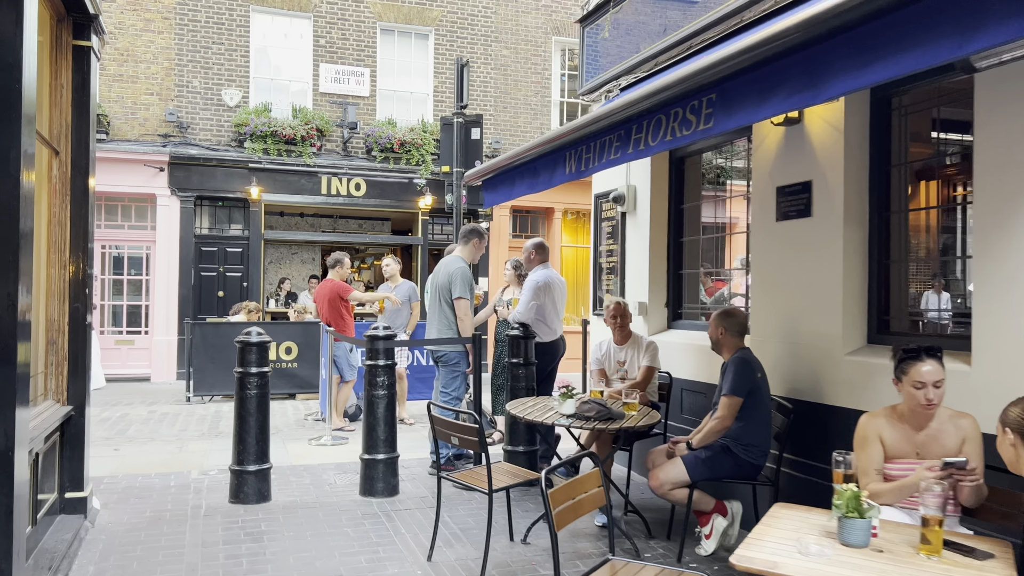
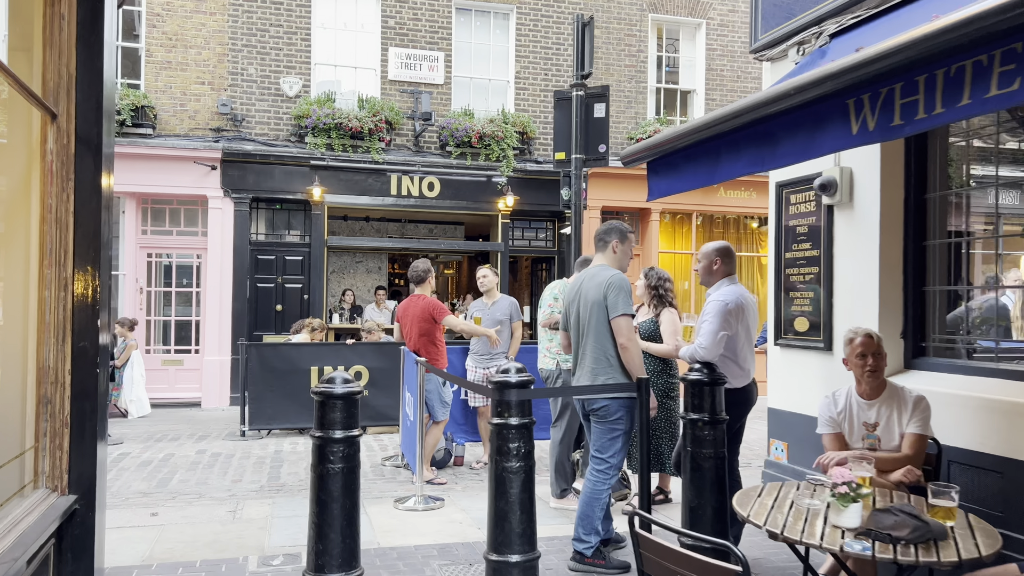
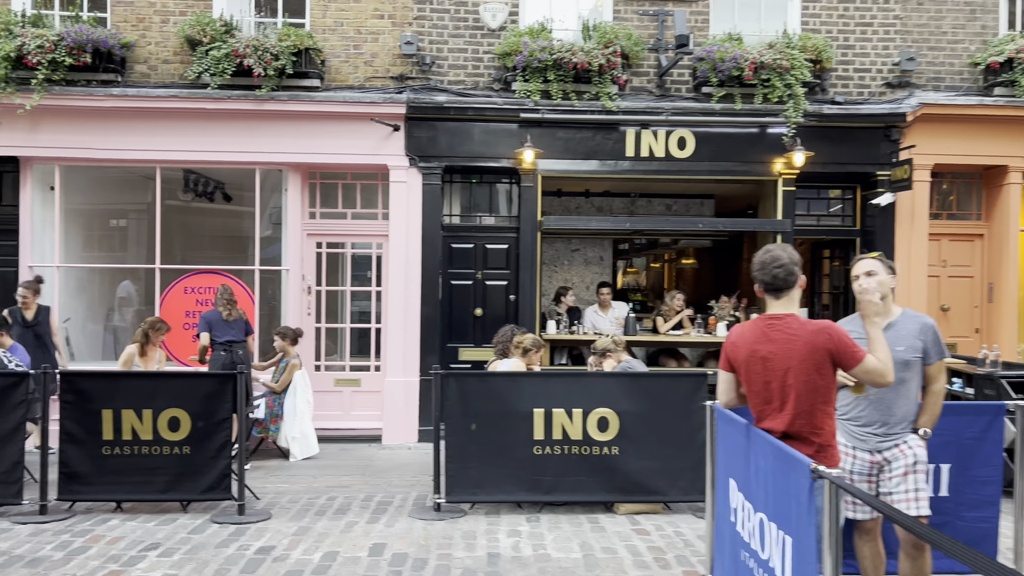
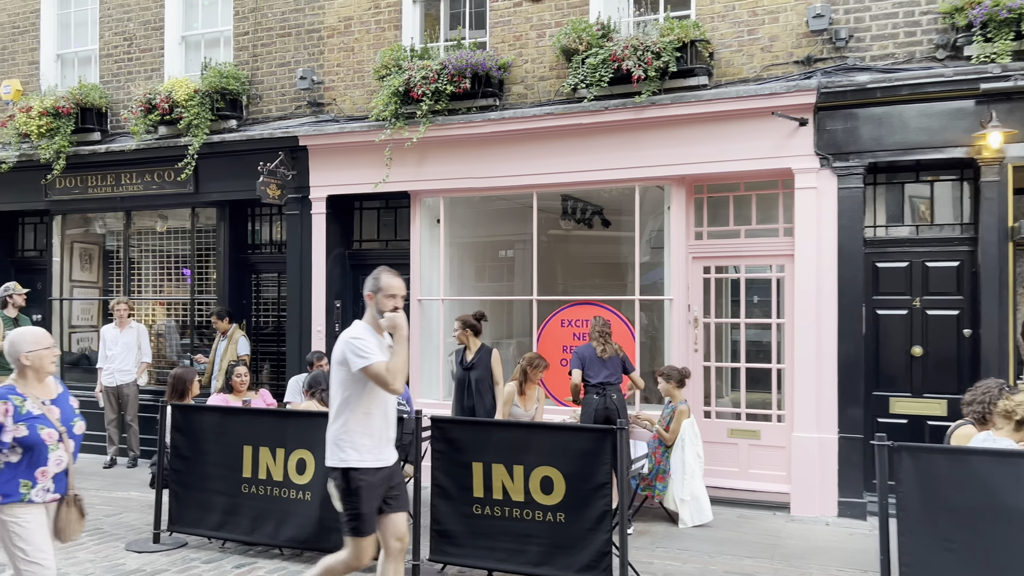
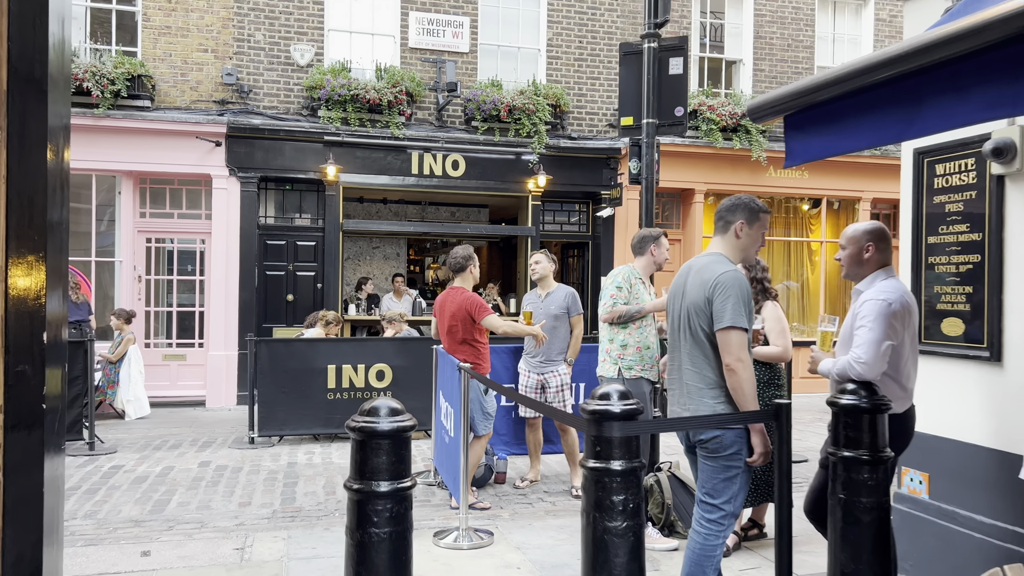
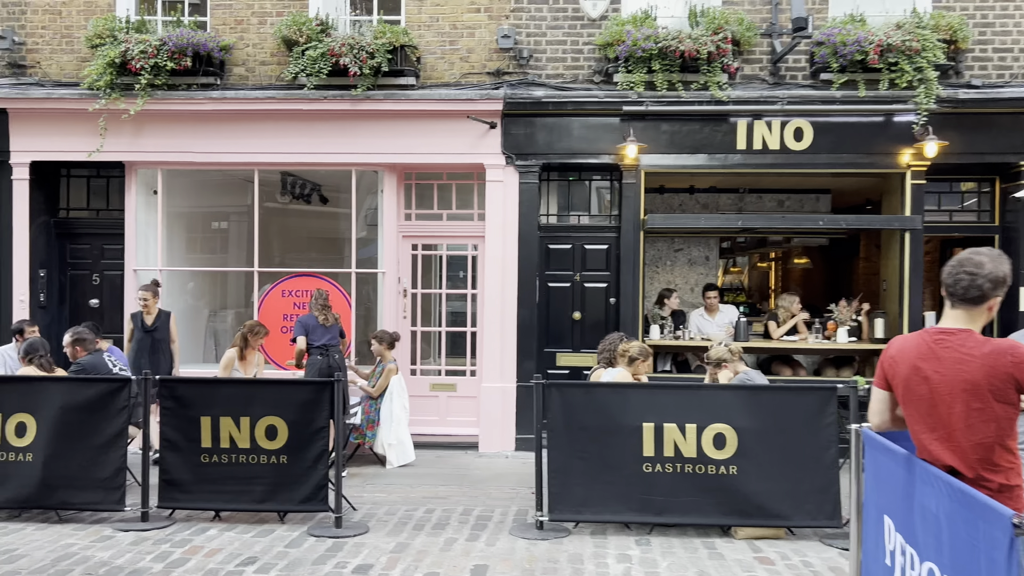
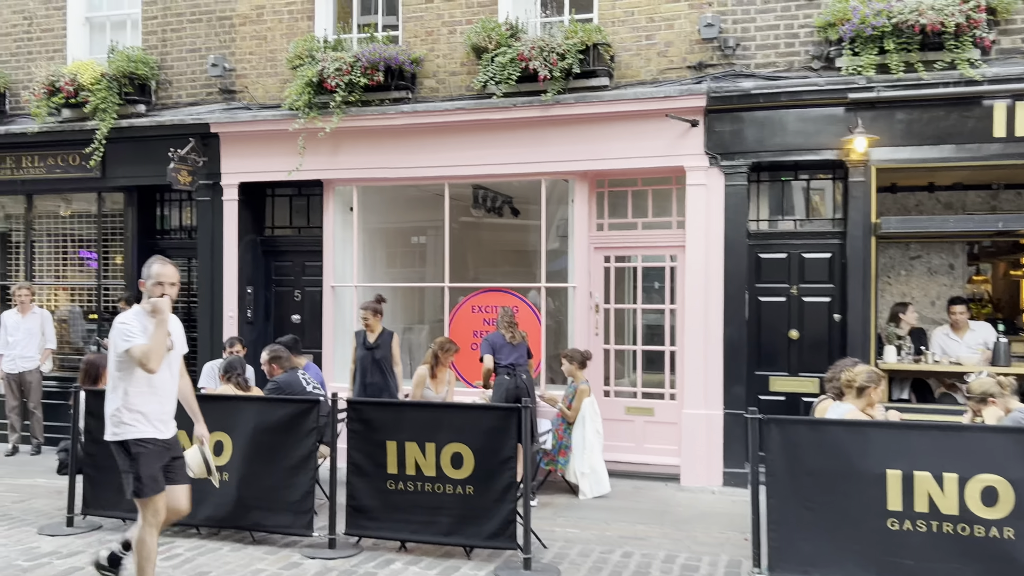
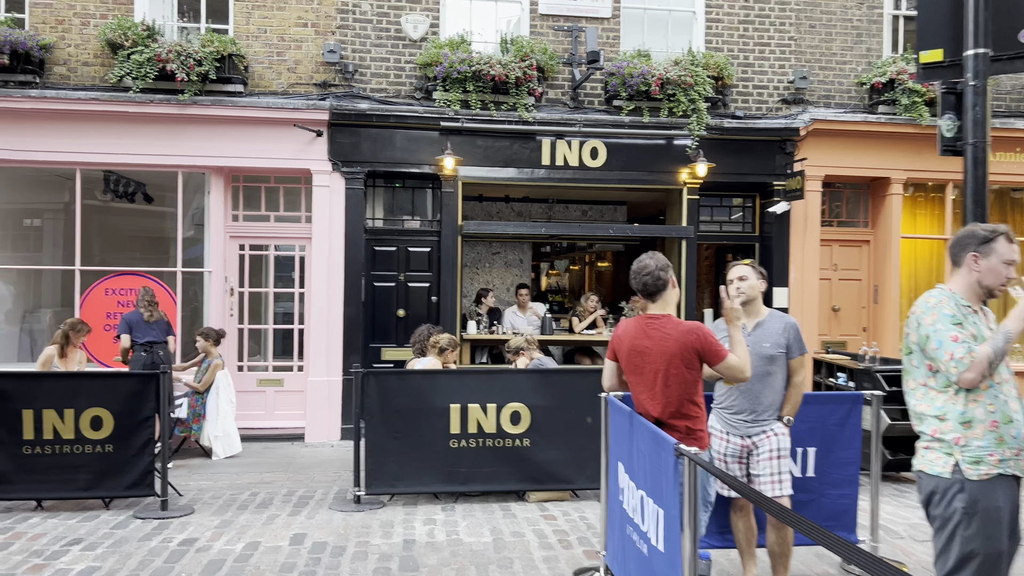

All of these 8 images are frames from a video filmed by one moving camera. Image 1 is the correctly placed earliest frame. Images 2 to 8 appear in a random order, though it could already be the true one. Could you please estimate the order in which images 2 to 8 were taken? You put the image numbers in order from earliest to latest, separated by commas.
2, 5, 8, 3, 6, 7, 4
